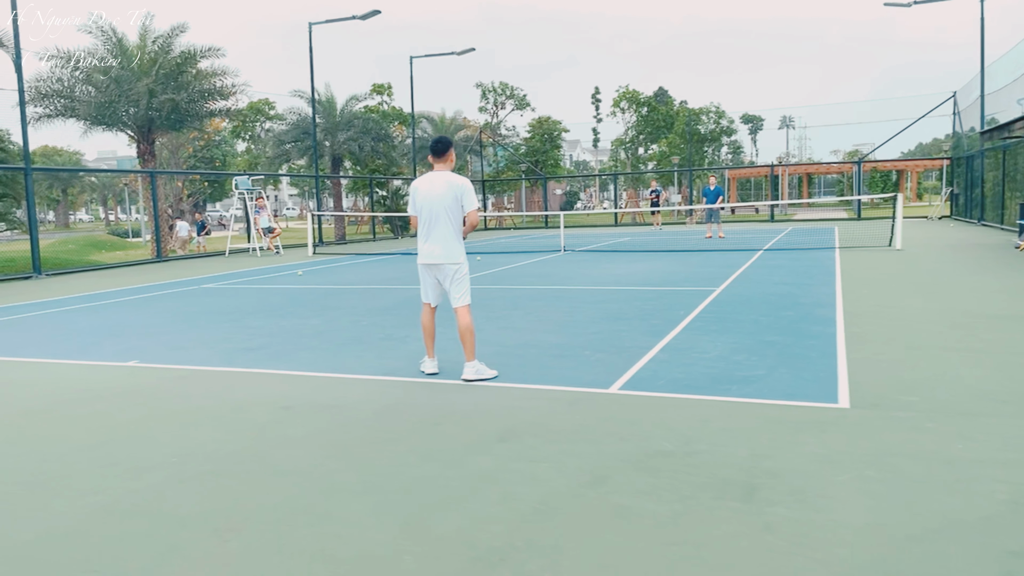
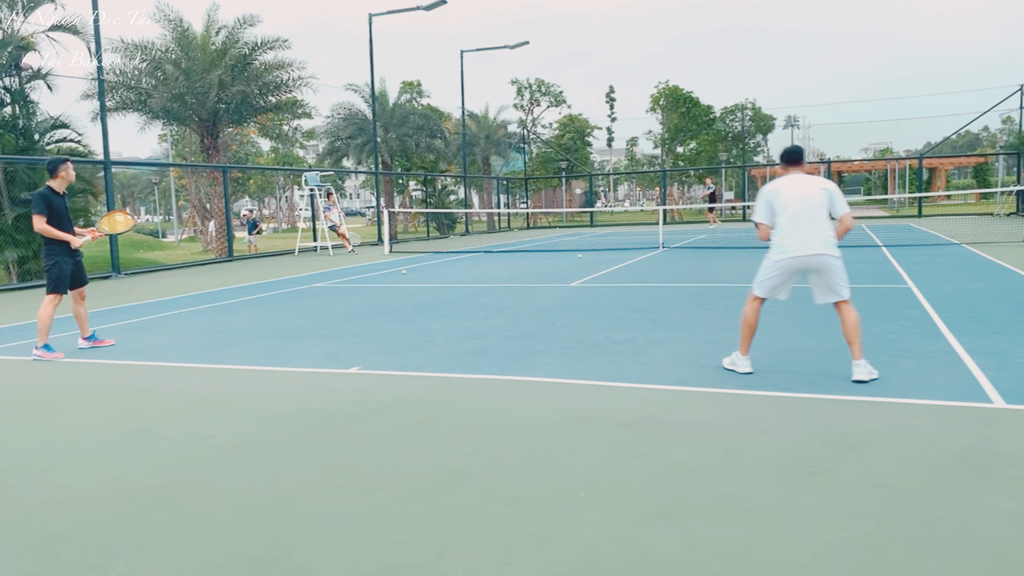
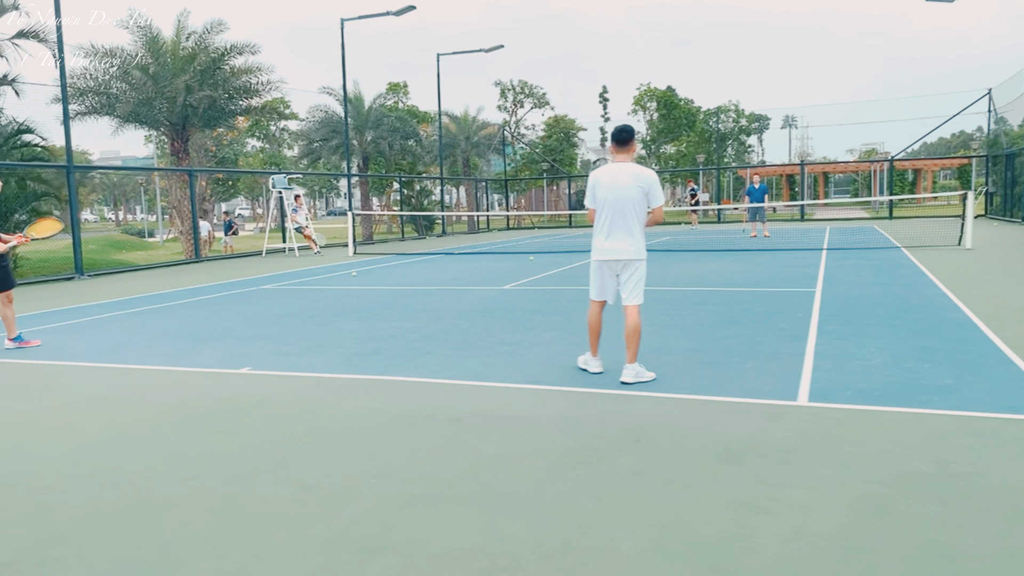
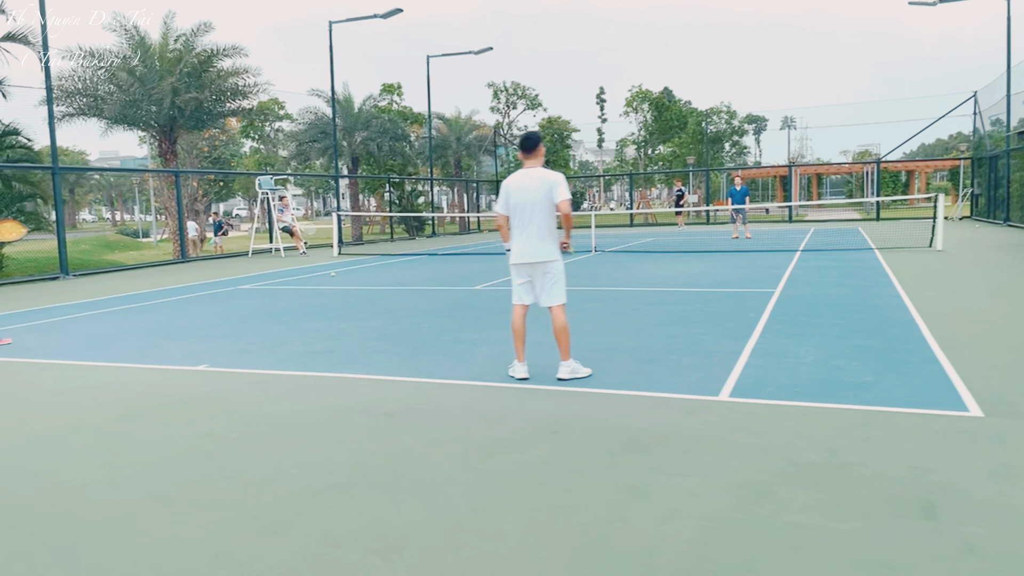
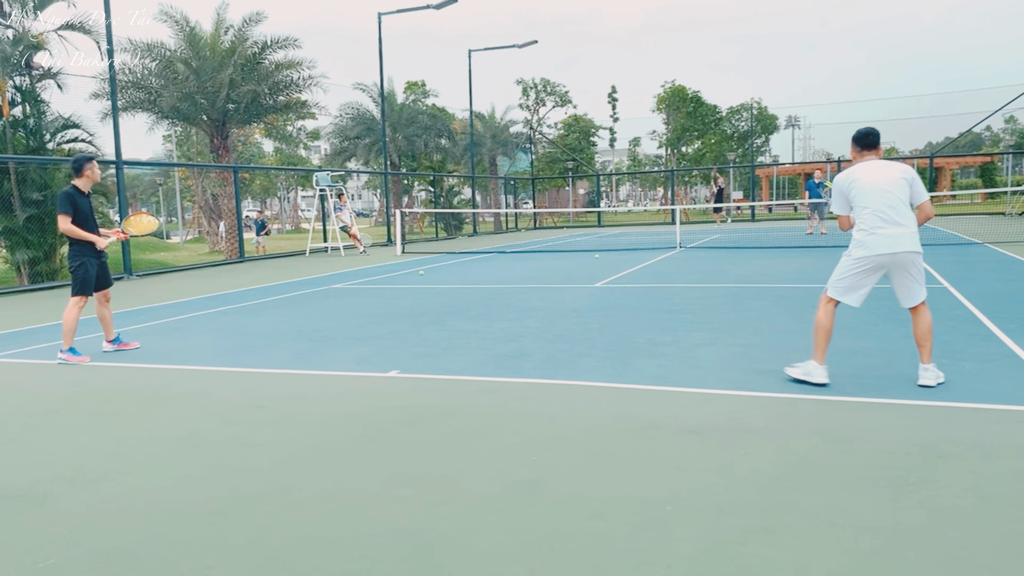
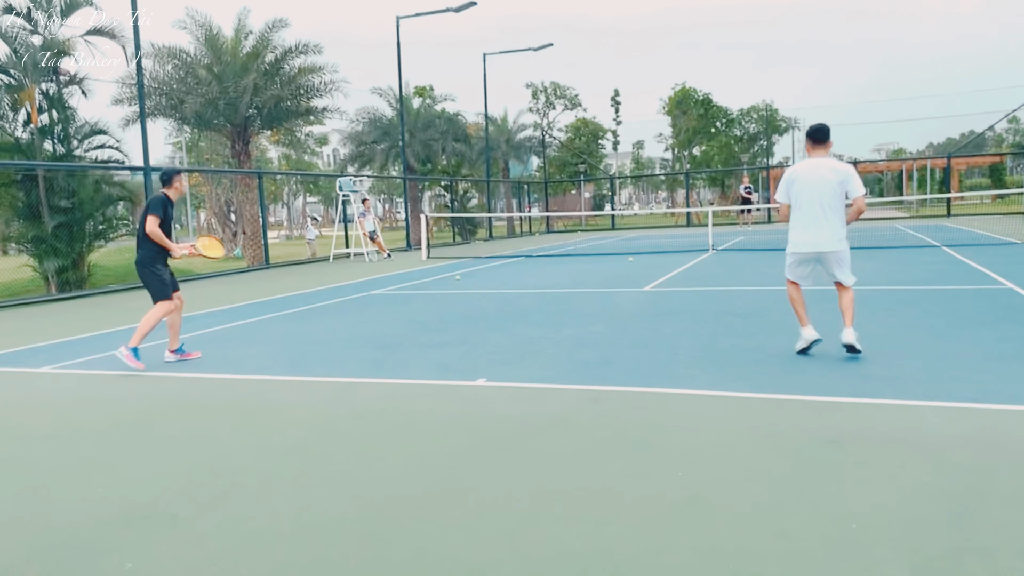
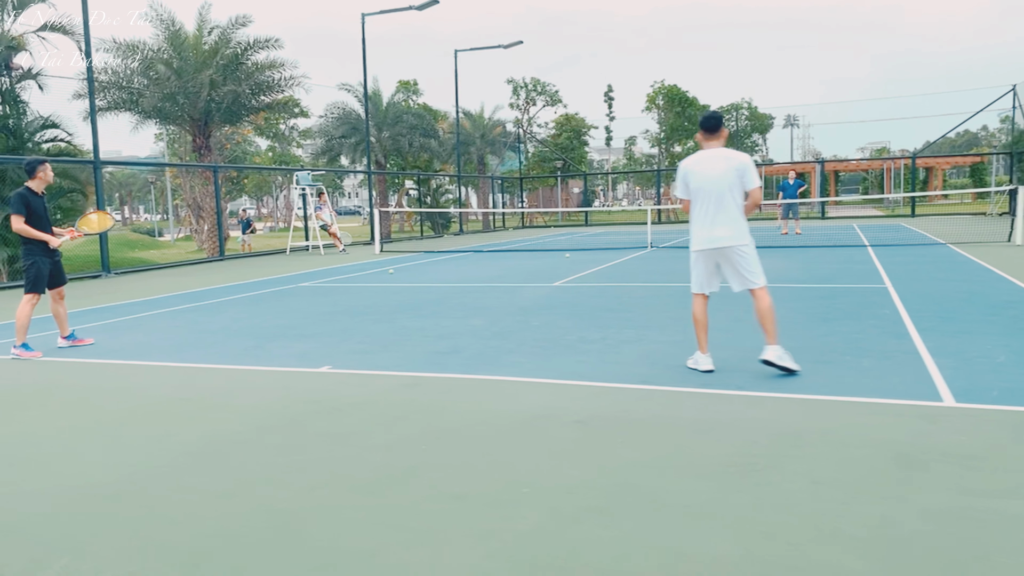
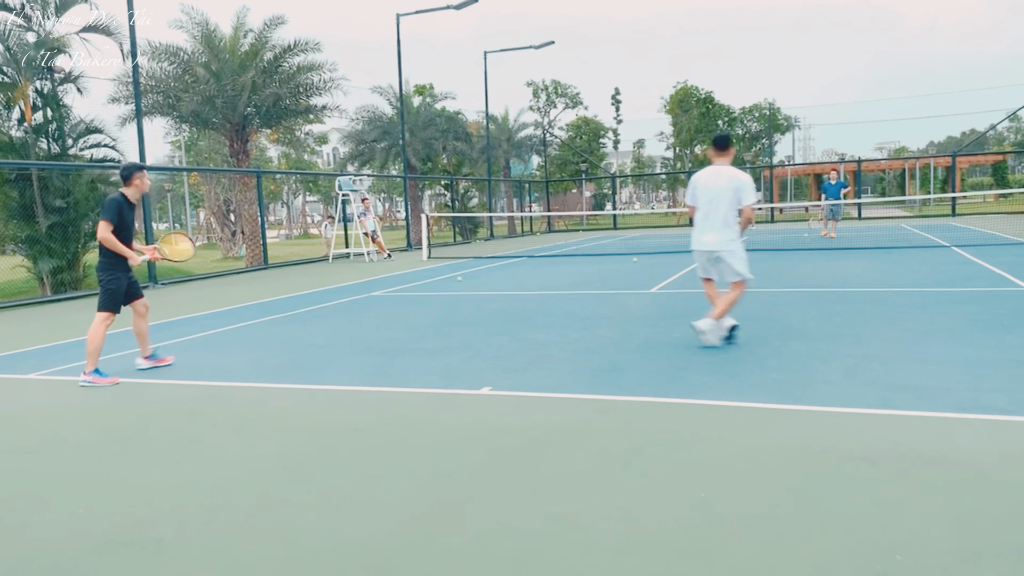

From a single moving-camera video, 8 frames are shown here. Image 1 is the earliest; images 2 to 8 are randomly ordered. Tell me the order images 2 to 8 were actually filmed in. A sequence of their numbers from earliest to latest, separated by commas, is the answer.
4, 3, 7, 2, 5, 6, 8
